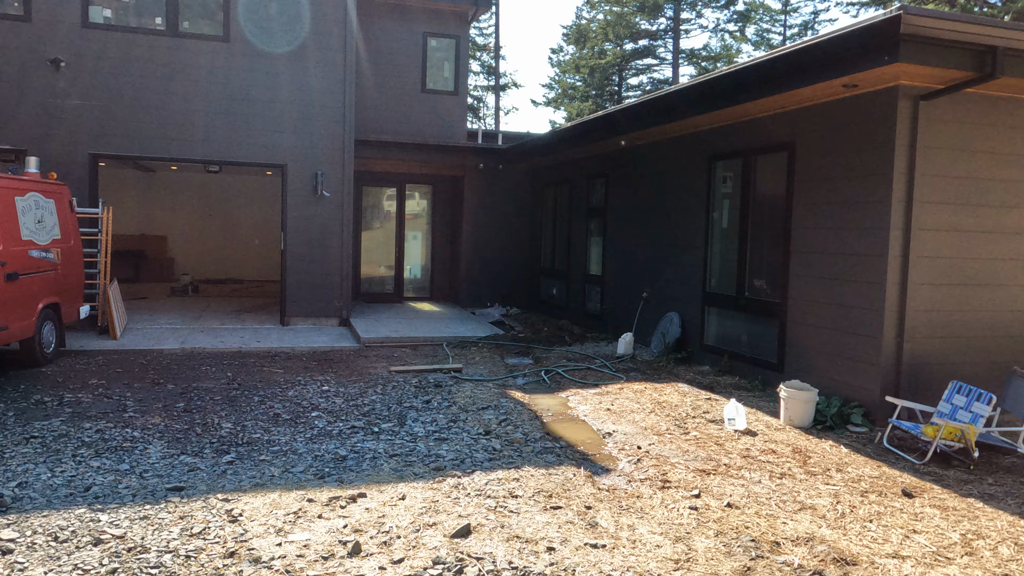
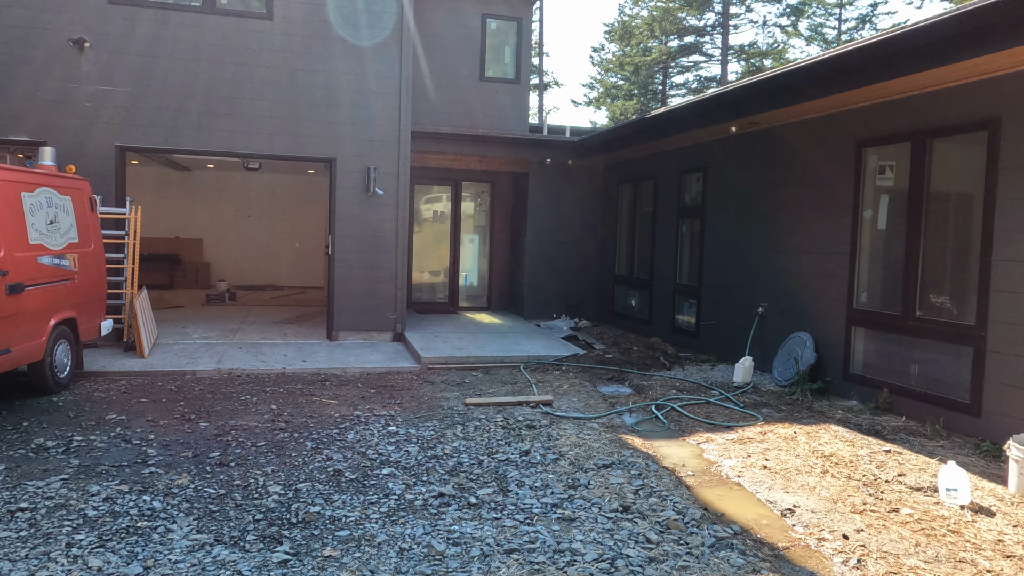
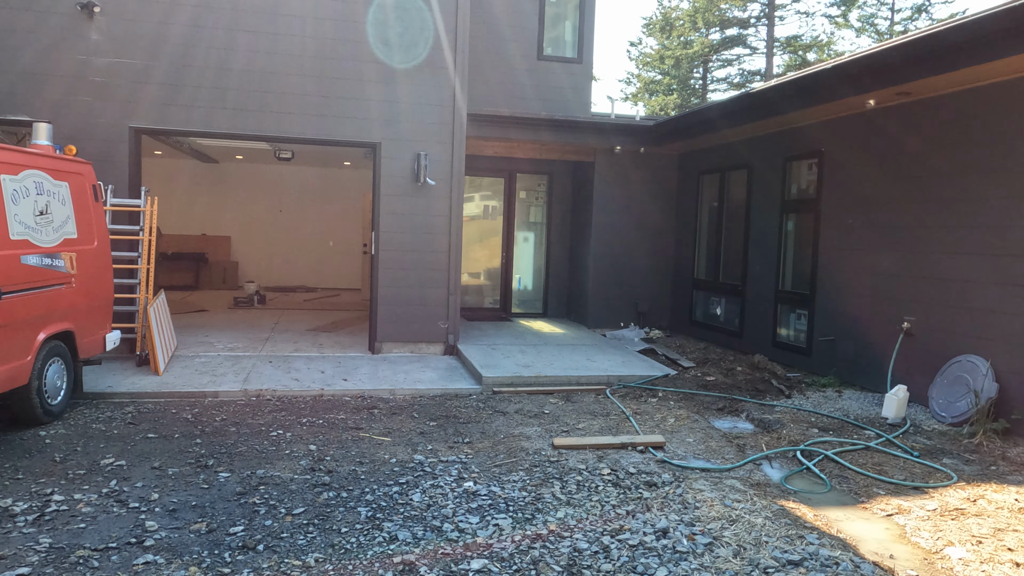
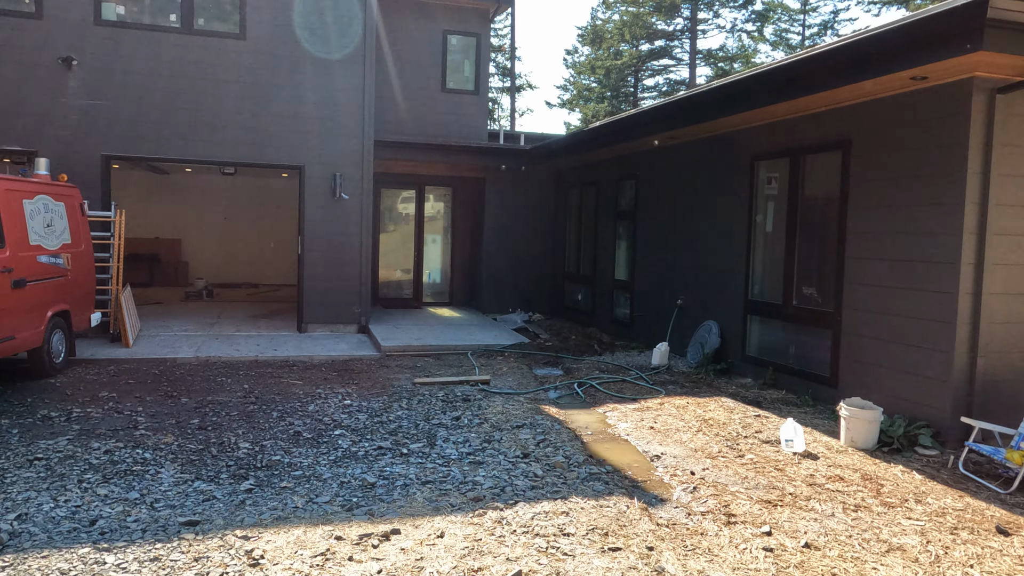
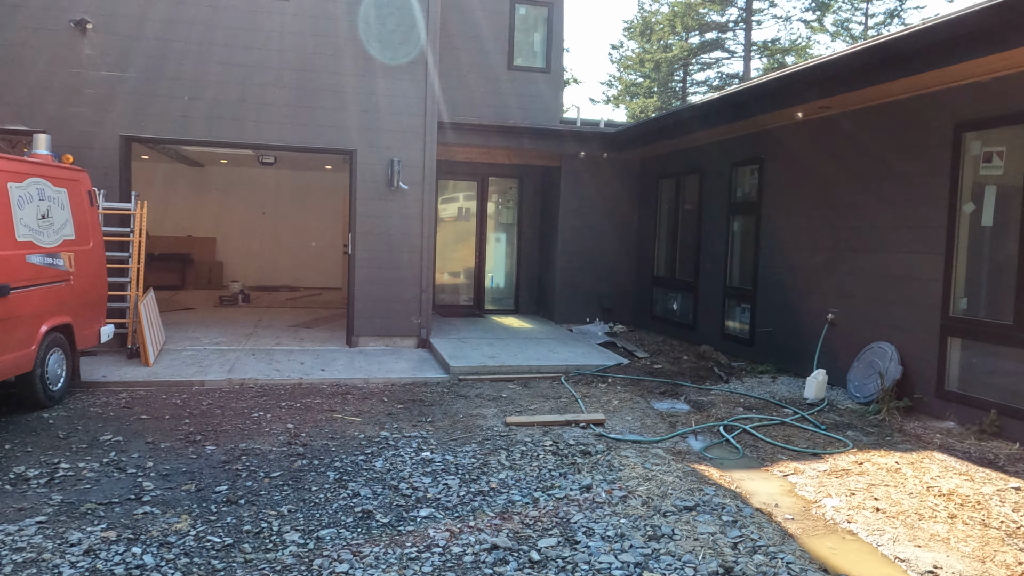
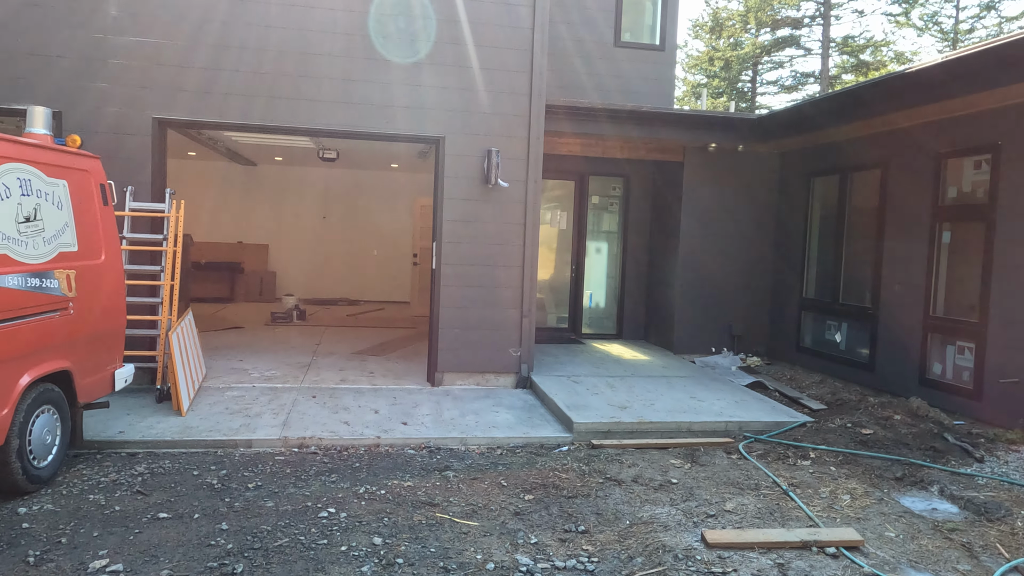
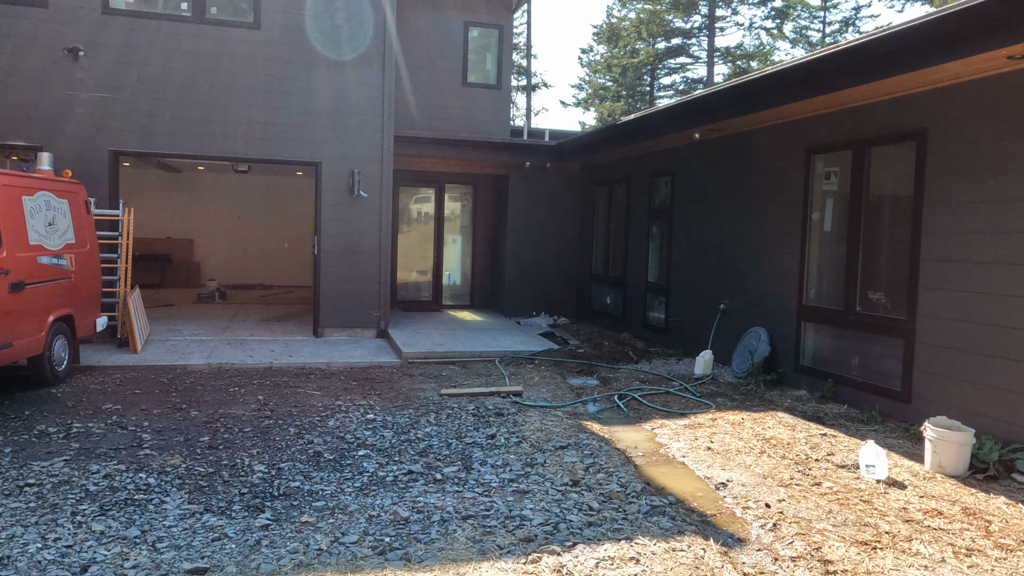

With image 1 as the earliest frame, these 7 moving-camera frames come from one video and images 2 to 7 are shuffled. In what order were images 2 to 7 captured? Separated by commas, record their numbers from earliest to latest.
4, 7, 2, 5, 3, 6
